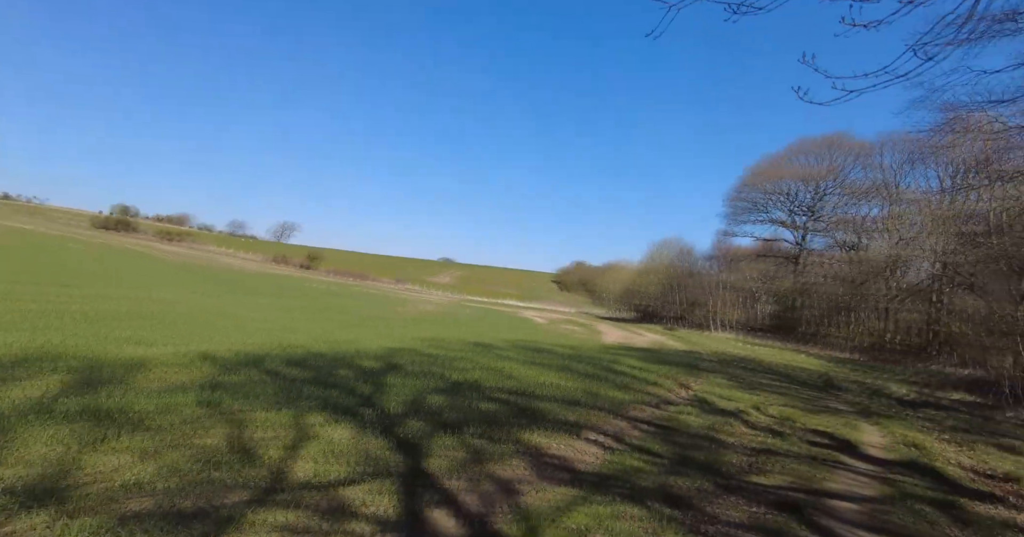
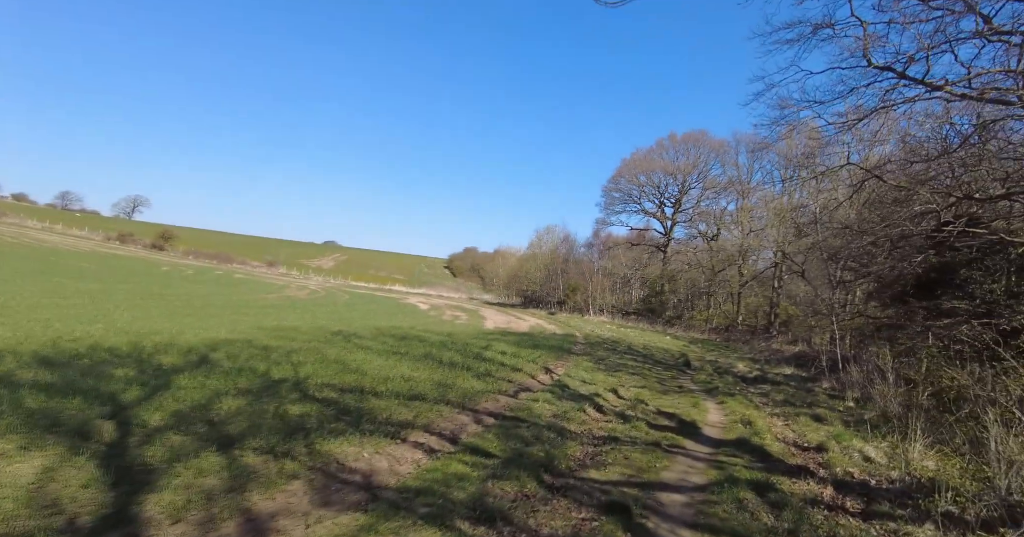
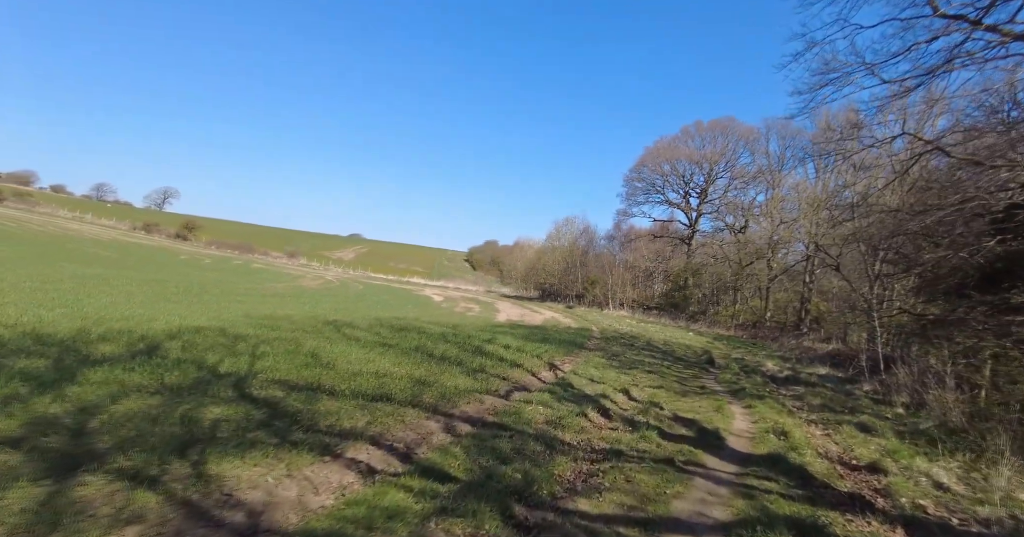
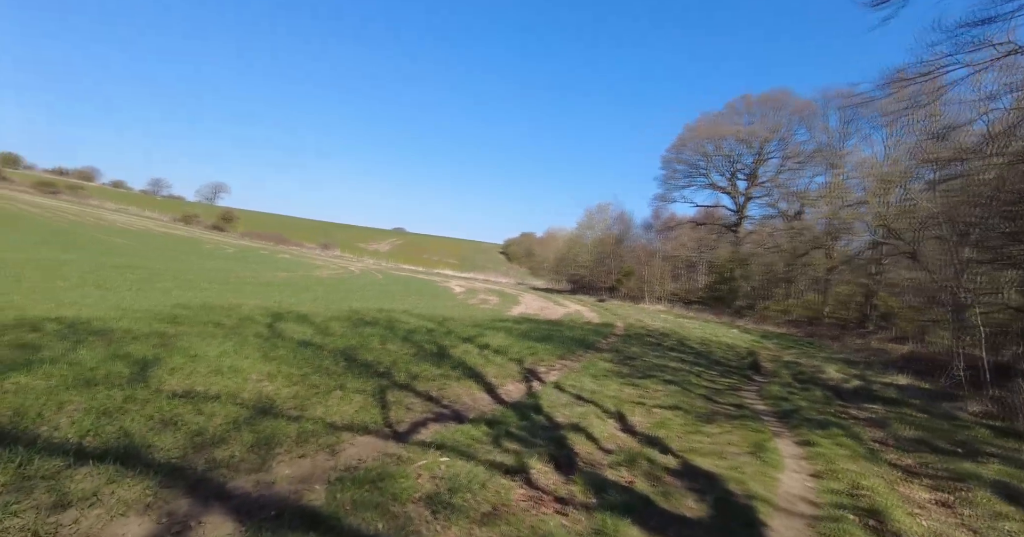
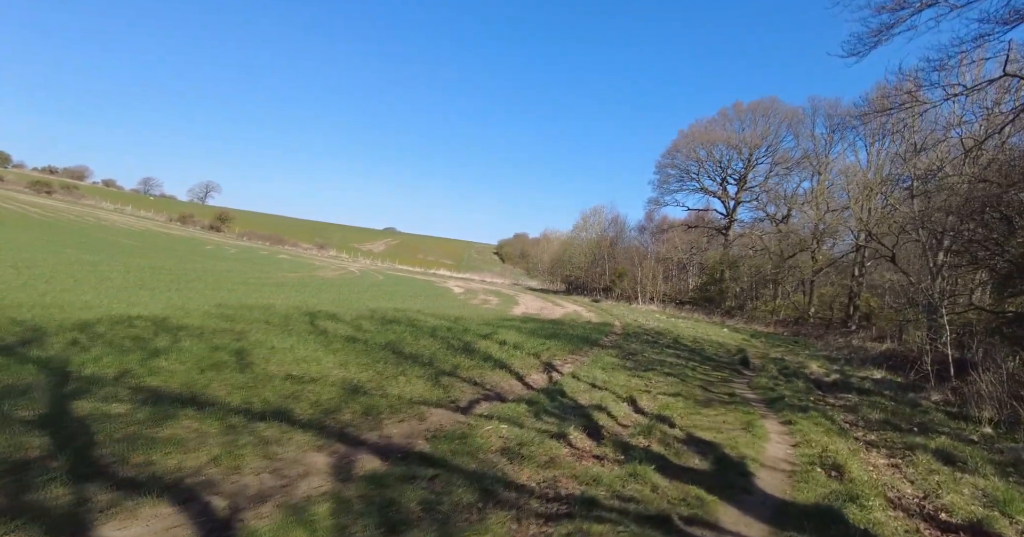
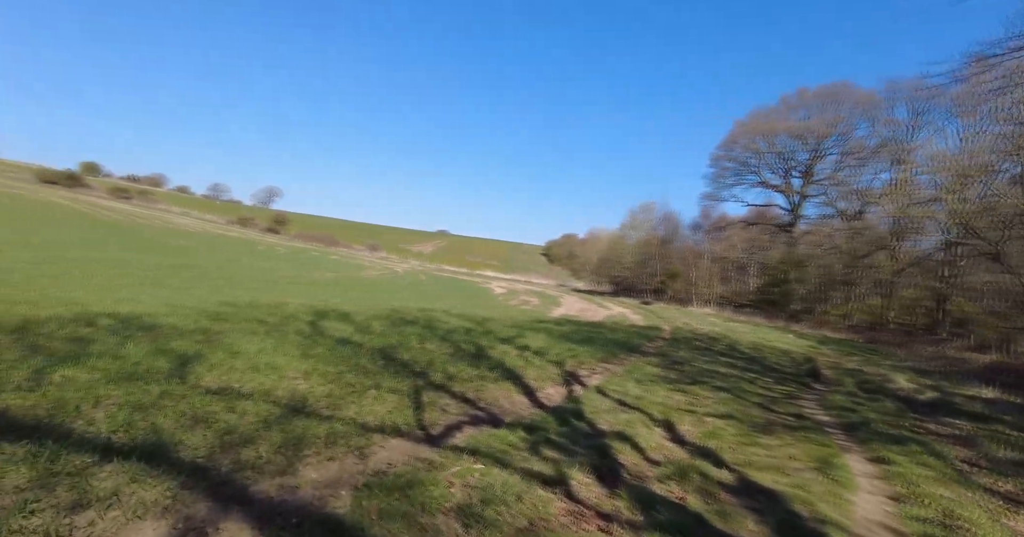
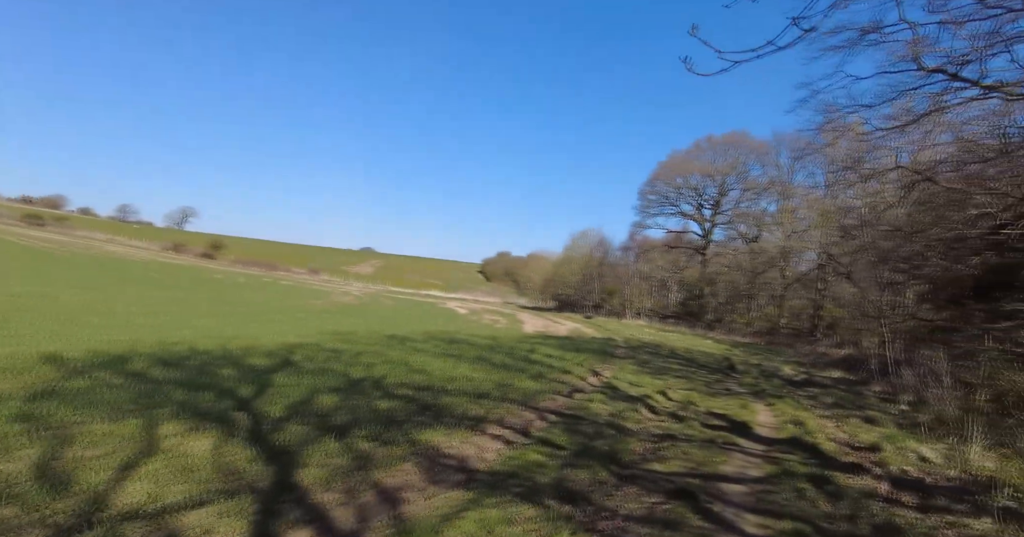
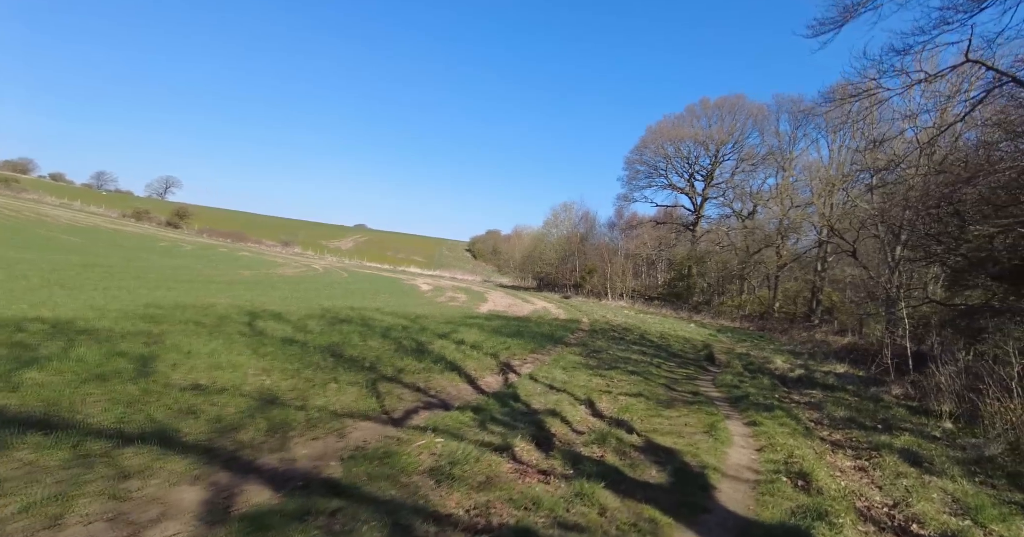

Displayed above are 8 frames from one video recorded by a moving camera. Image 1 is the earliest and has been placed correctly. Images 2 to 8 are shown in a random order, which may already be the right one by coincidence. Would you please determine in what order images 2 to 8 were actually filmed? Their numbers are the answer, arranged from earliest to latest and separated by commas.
7, 2, 3, 5, 8, 4, 6
